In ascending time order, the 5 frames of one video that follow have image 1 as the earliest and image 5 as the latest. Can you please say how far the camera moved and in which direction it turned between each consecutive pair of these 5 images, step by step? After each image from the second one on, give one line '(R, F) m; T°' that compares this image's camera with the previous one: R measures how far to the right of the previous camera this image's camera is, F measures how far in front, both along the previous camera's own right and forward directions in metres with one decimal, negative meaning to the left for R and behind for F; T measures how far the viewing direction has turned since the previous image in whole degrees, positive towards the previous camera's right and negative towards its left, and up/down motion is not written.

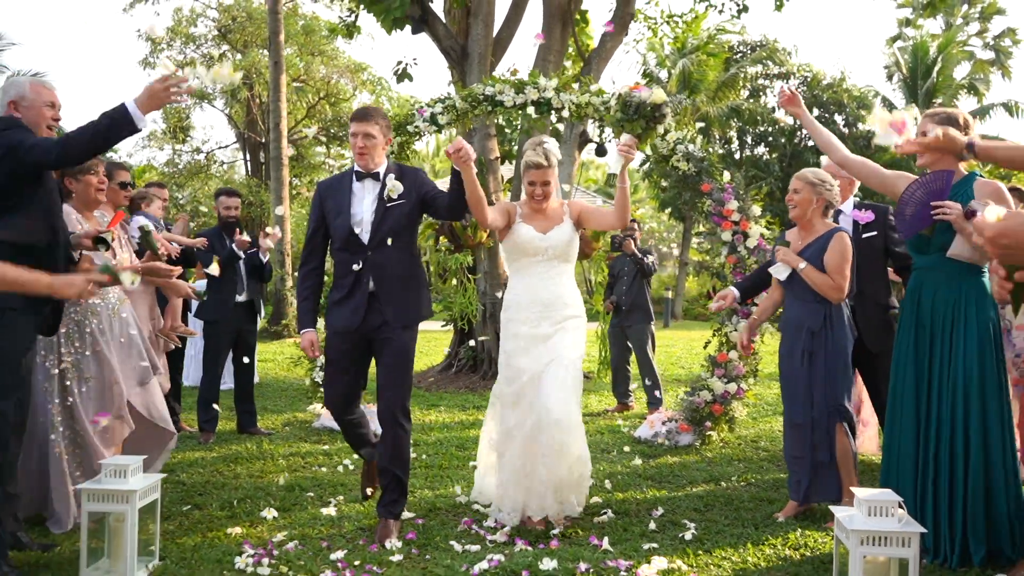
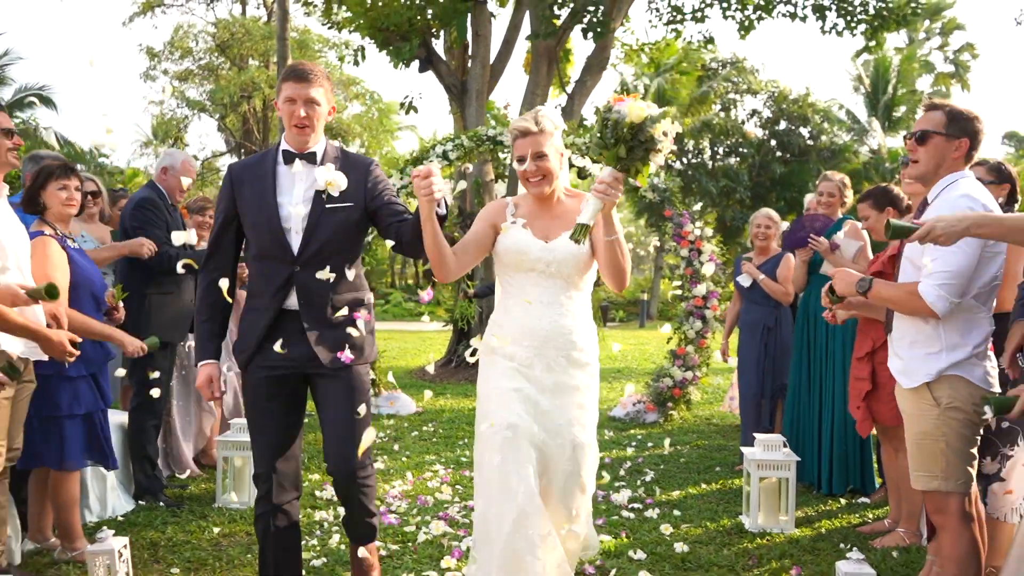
(-0.2, -1.7) m; +1°
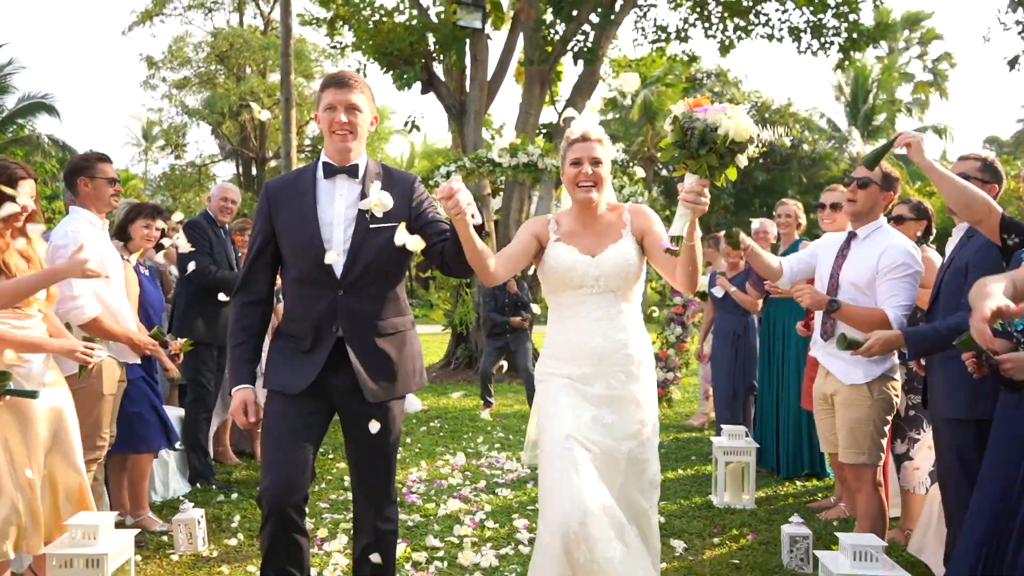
(-0.1, -1.0) m; +1°
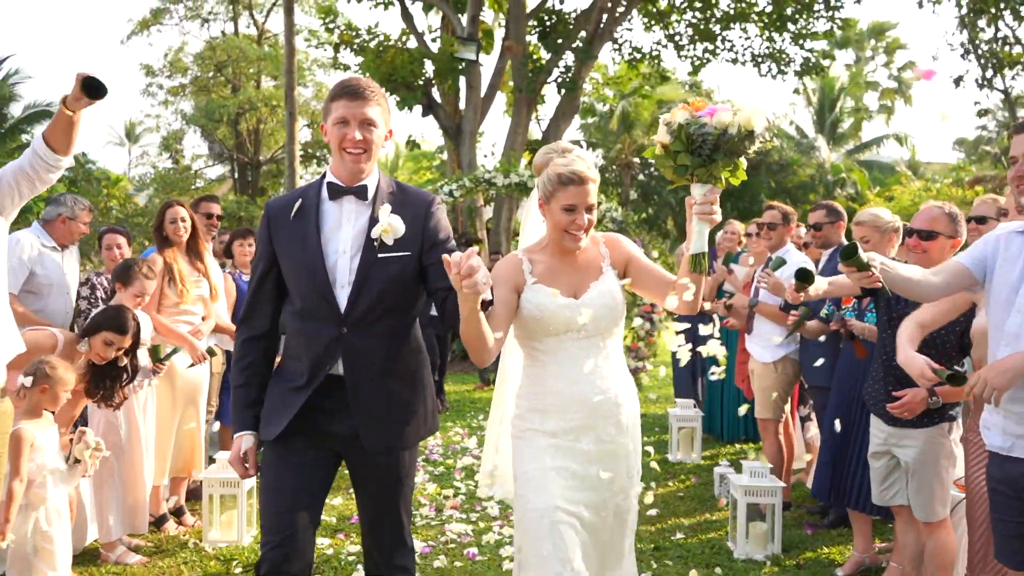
(-0.2, -1.8) m; +1°
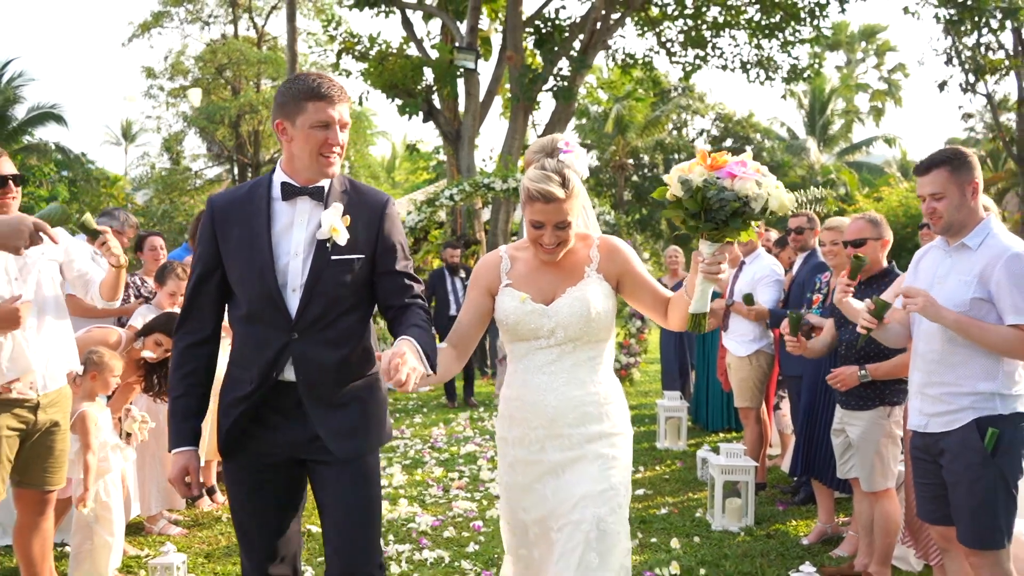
(0.0, -0.6) m; 0°
